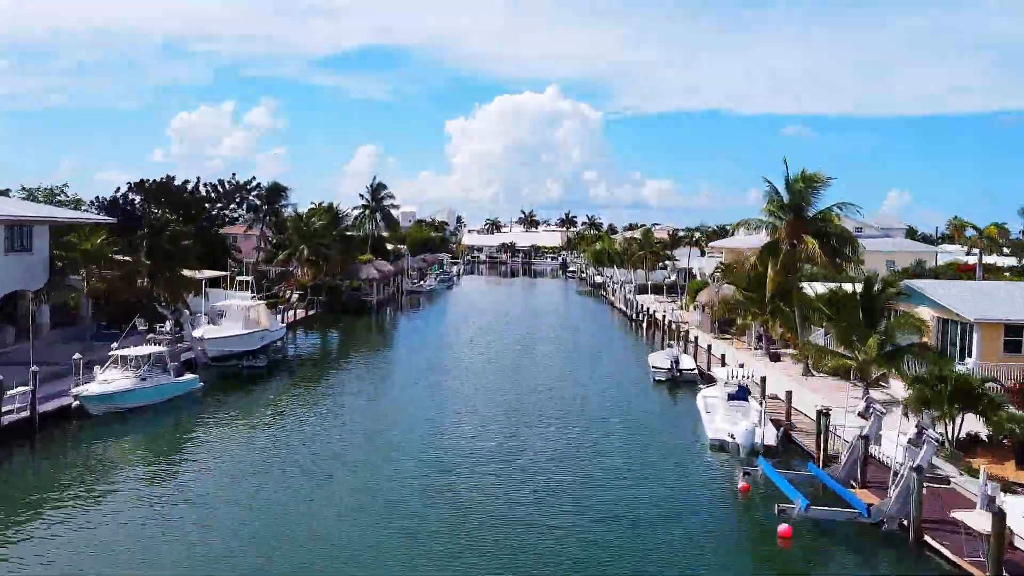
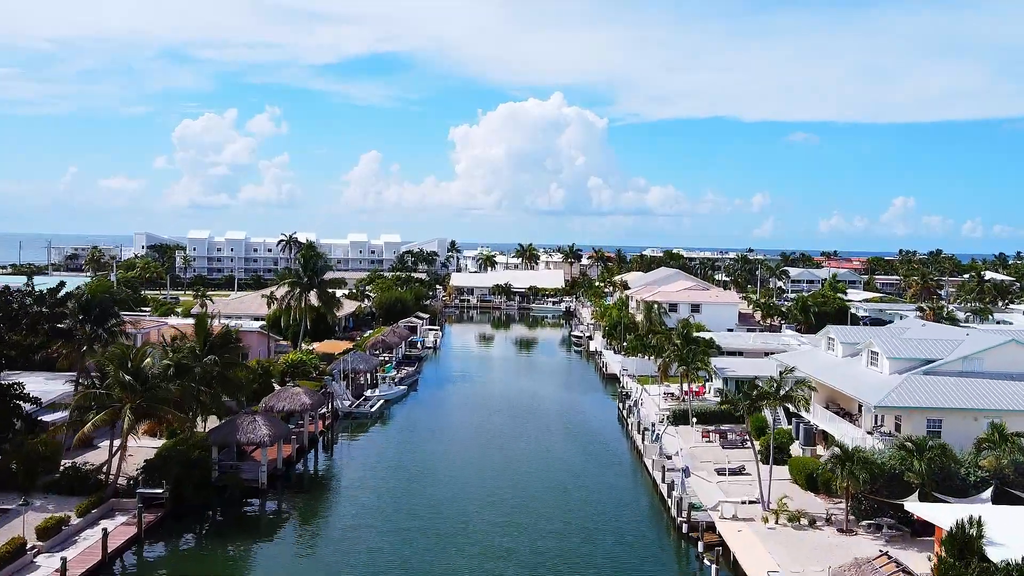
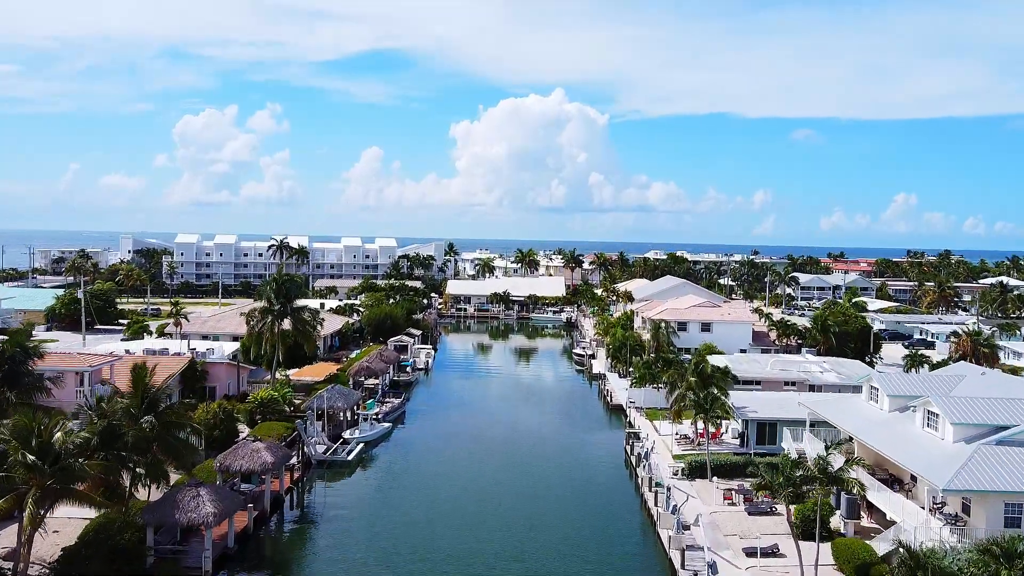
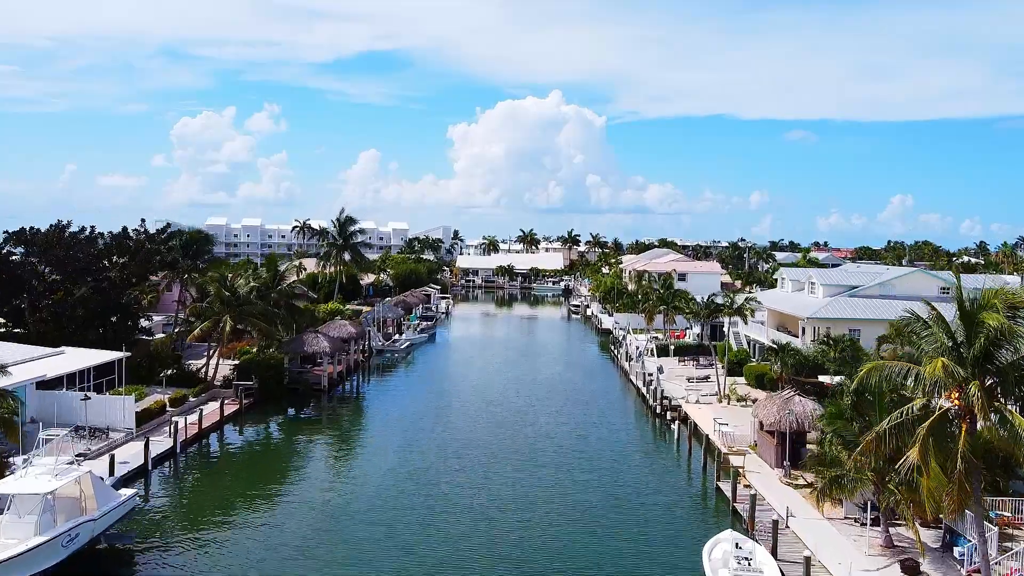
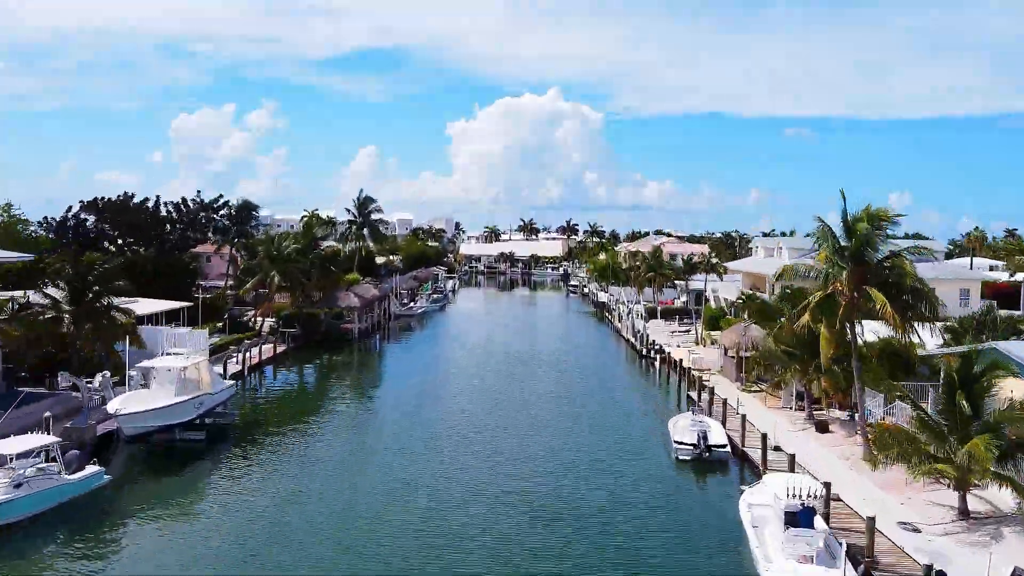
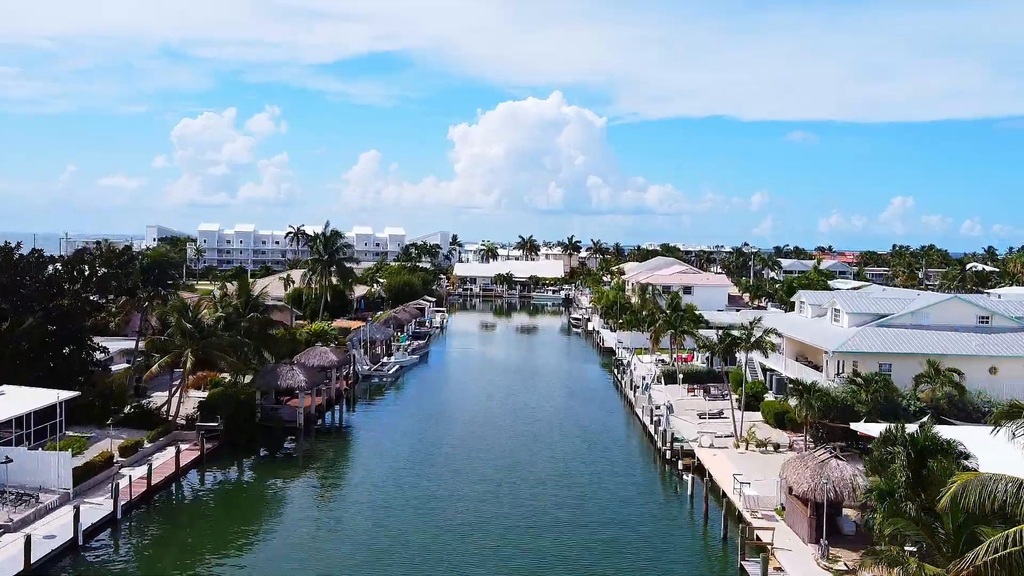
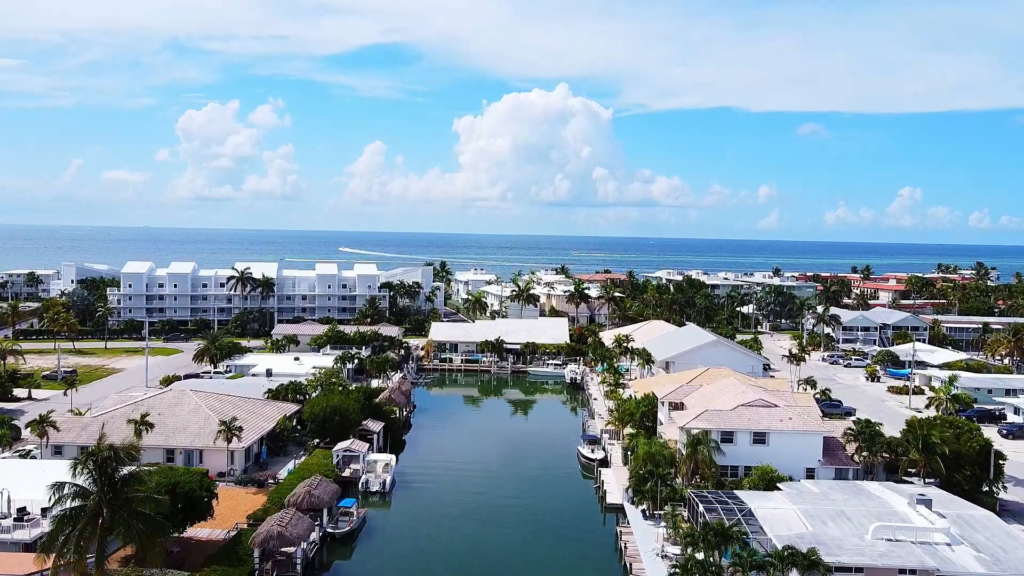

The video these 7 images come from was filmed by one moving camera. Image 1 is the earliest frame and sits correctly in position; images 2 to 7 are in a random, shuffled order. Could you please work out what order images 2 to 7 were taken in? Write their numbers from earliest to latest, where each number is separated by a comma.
5, 4, 6, 2, 3, 7
